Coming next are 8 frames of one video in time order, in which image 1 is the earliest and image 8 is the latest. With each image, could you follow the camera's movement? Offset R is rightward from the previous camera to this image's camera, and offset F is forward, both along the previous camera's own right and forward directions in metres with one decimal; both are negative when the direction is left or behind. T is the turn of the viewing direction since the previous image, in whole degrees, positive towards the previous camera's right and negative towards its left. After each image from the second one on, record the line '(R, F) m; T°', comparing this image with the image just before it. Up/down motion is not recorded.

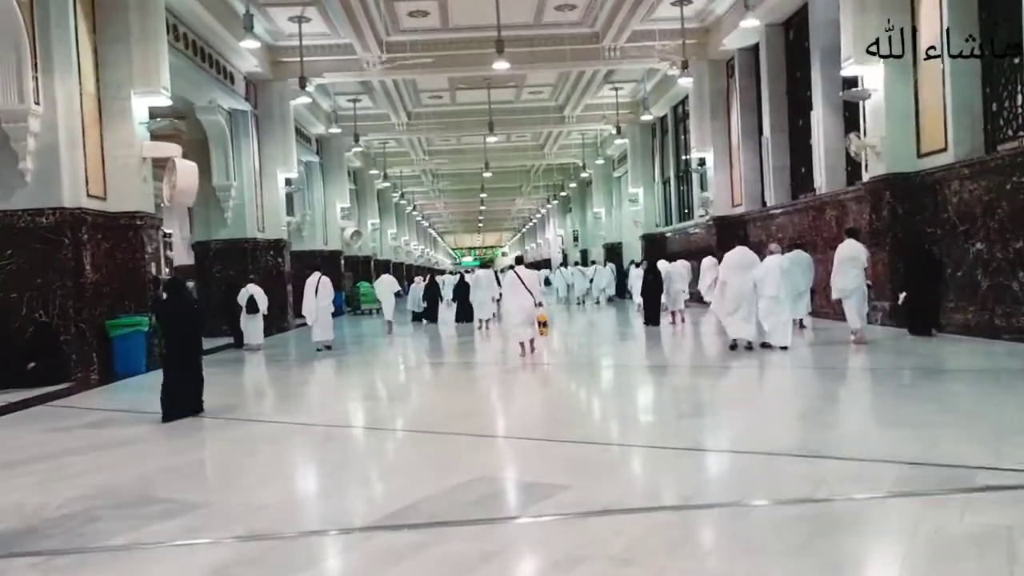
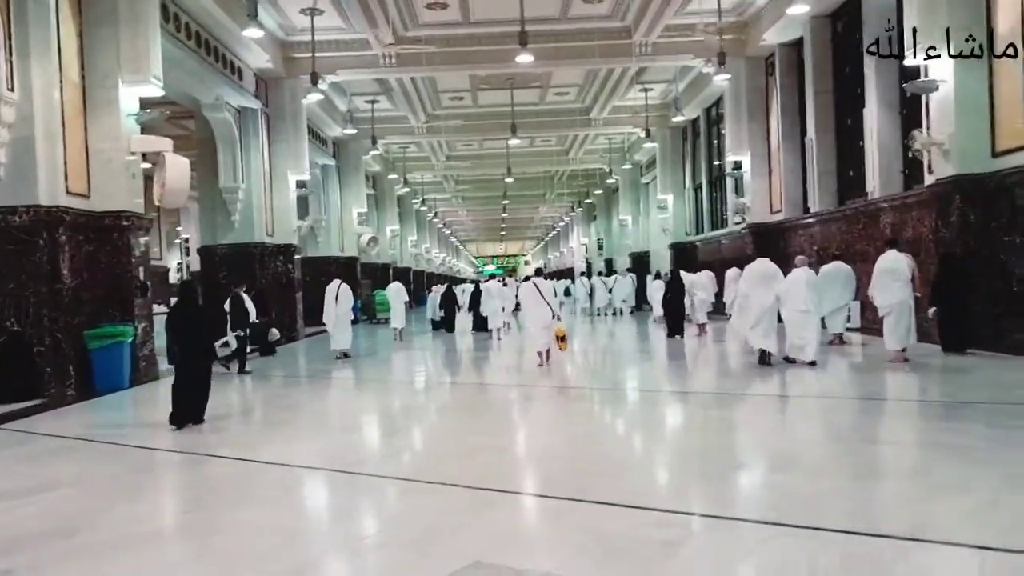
(0.0, +1.0) m; -2°
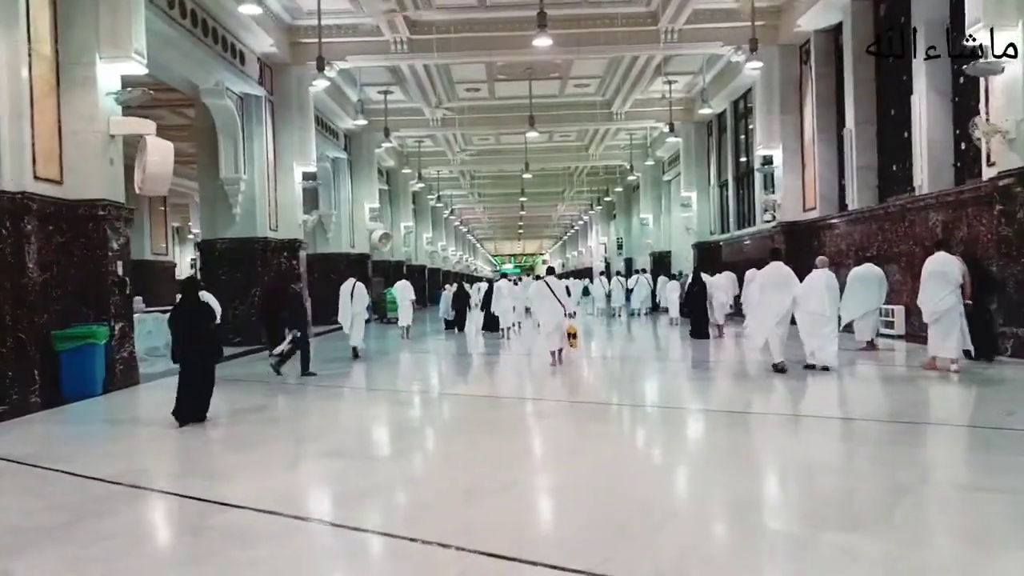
(+0.1, +0.9) m; -1°
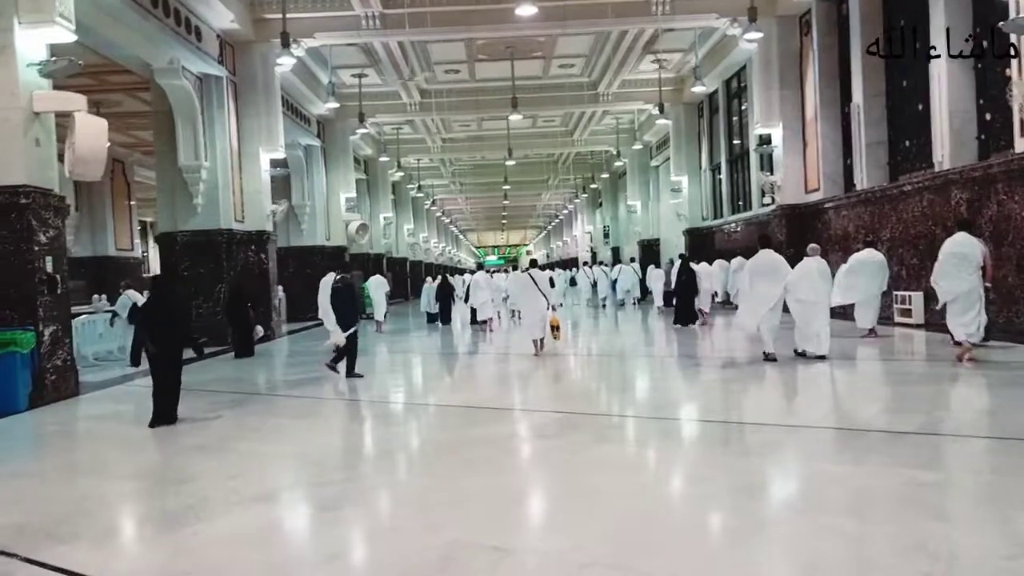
(0.0, +1.0) m; +1°
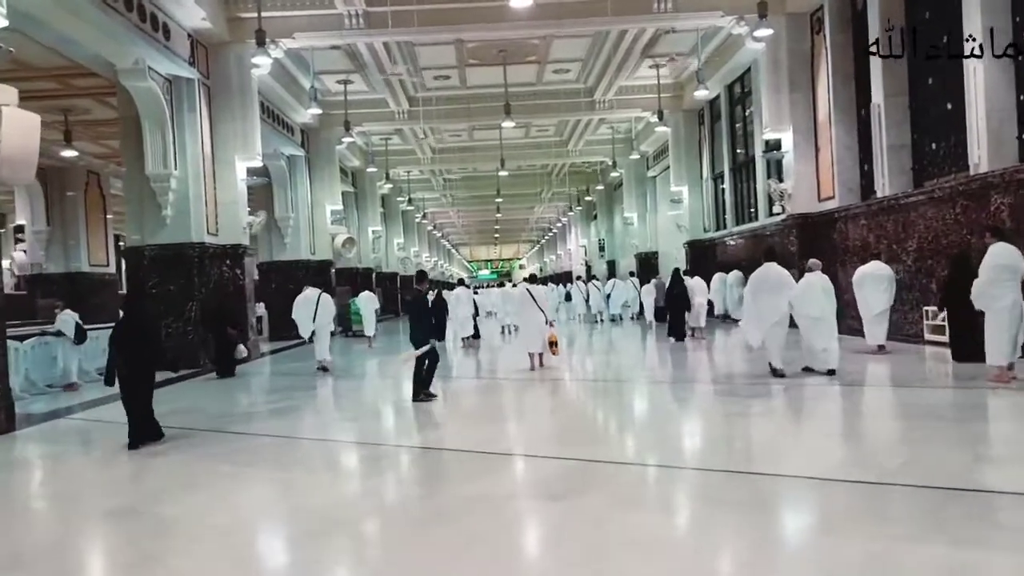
(0.0, +1.0) m; +1°
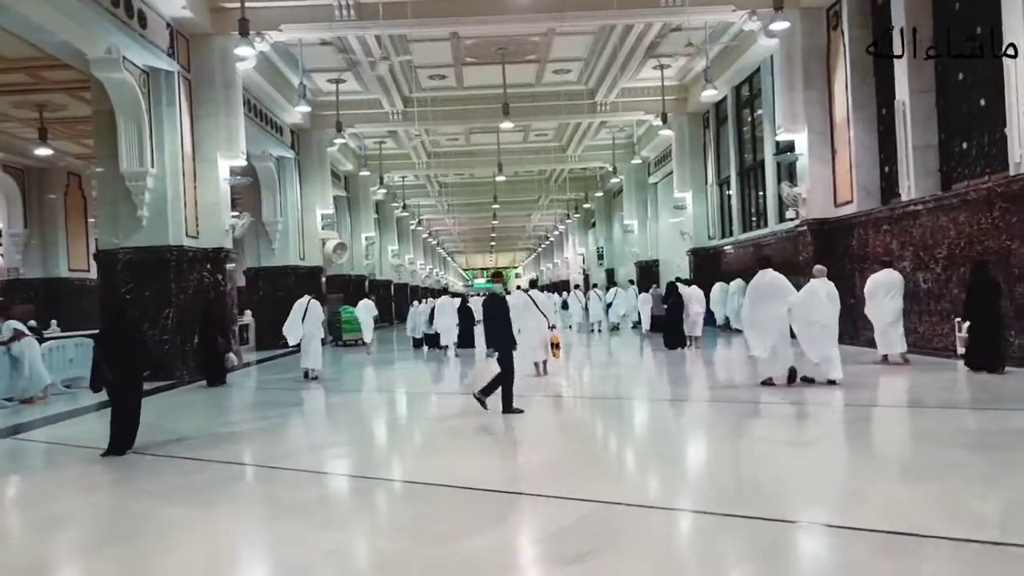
(0.0, +0.8) m; 0°
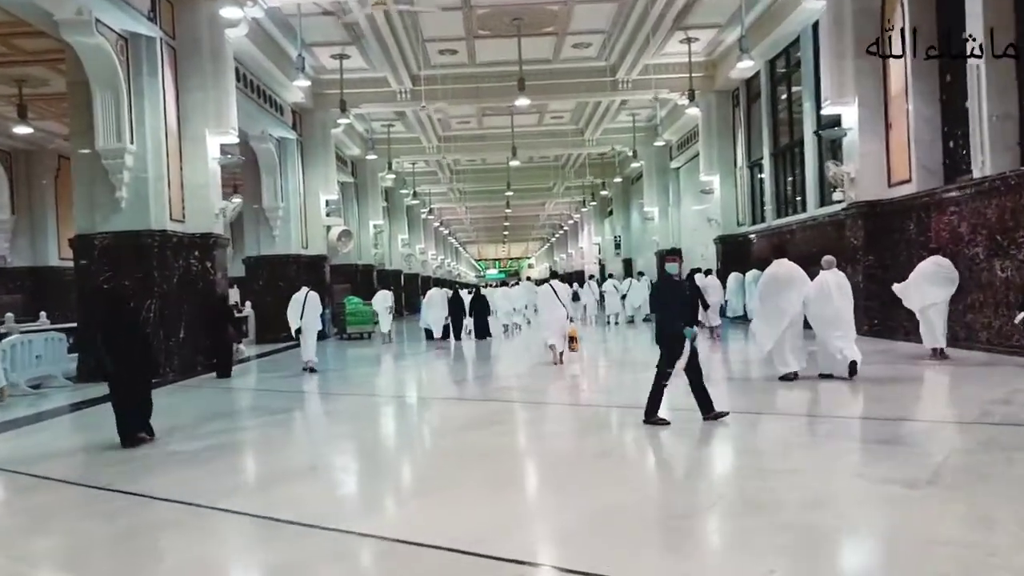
(-0.1, +1.2) m; -1°
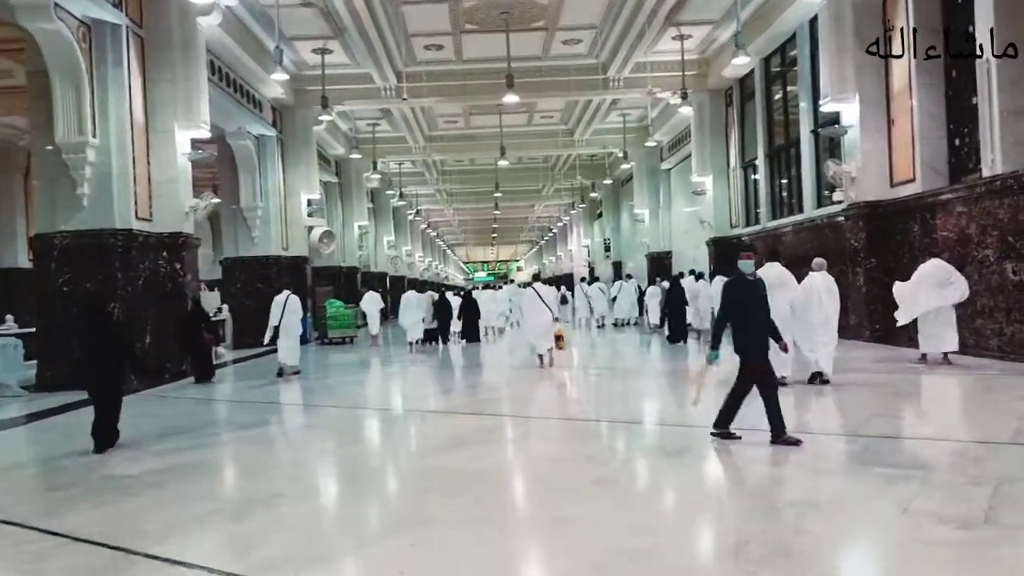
(0.0, +0.5) m; +1°
